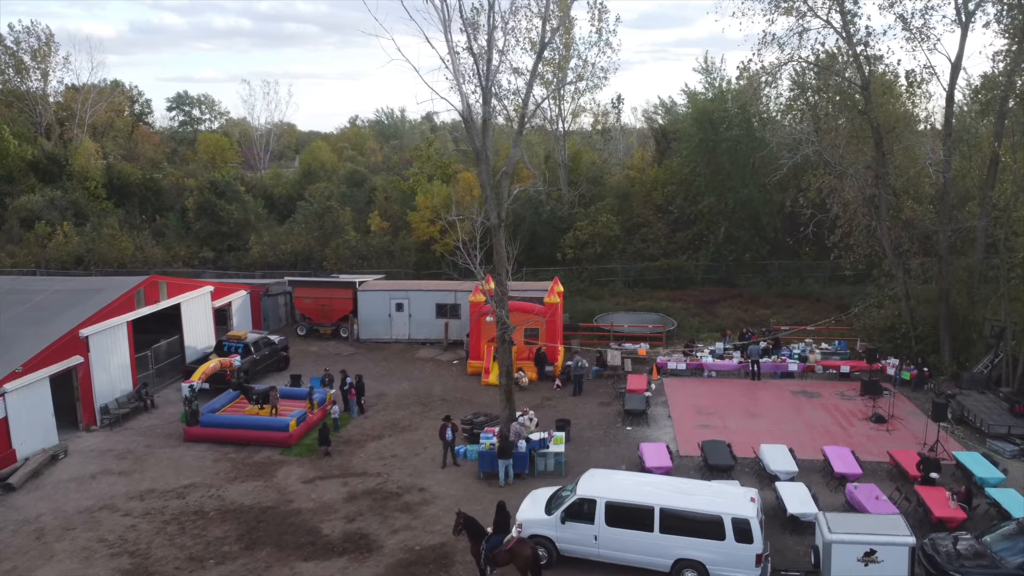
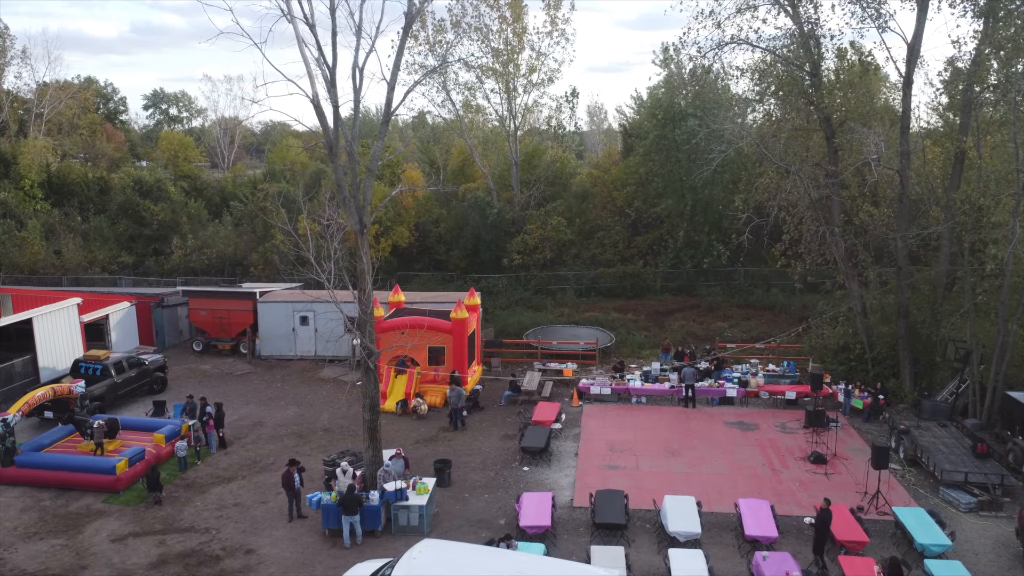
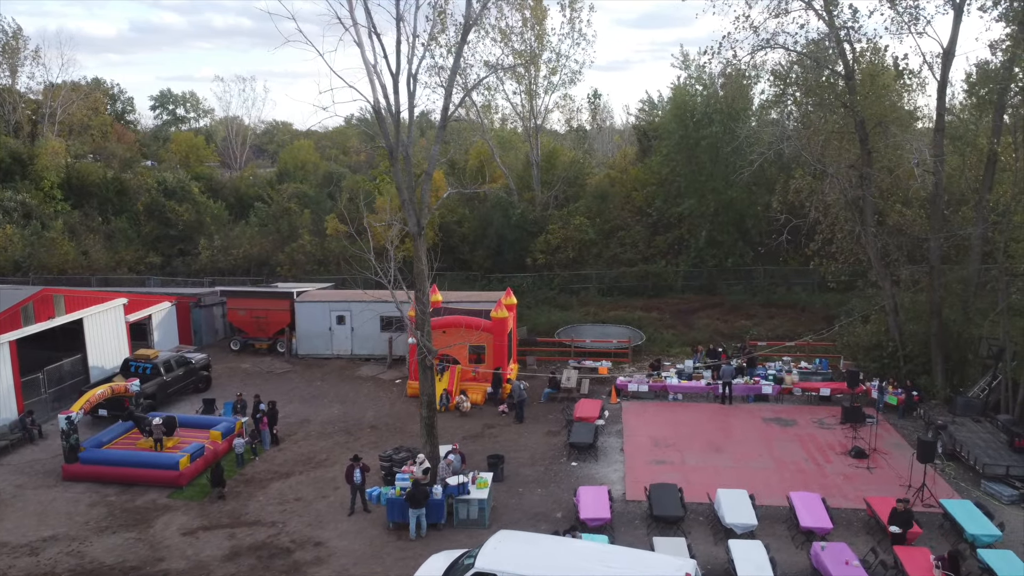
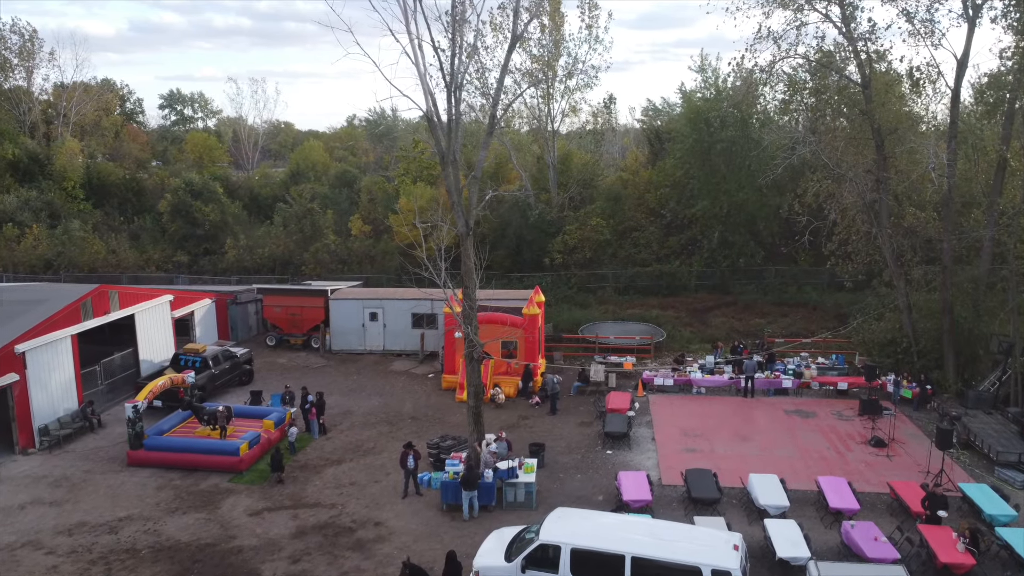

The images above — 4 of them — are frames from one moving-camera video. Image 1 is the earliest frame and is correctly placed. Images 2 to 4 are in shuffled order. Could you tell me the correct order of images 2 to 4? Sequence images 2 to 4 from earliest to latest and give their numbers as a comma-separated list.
4, 3, 2
